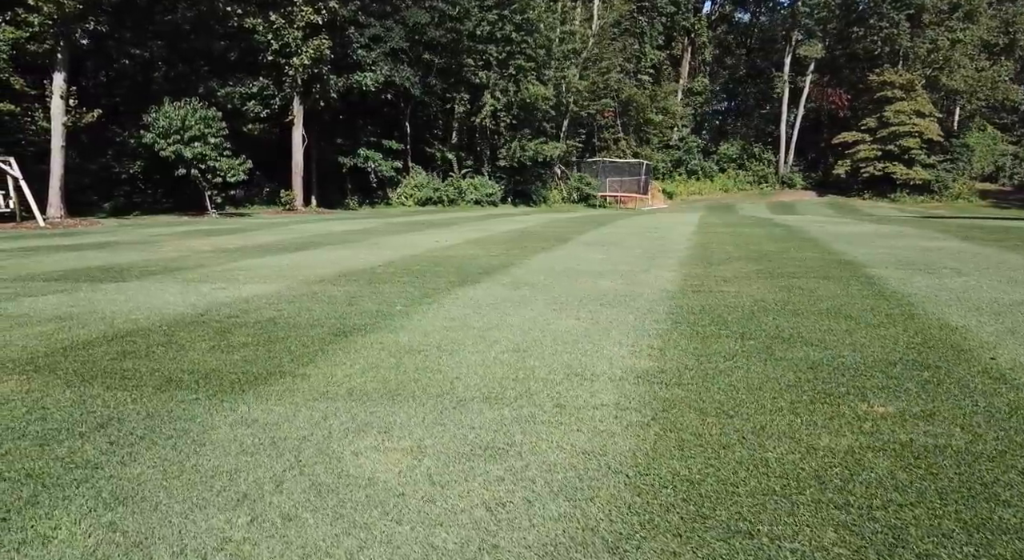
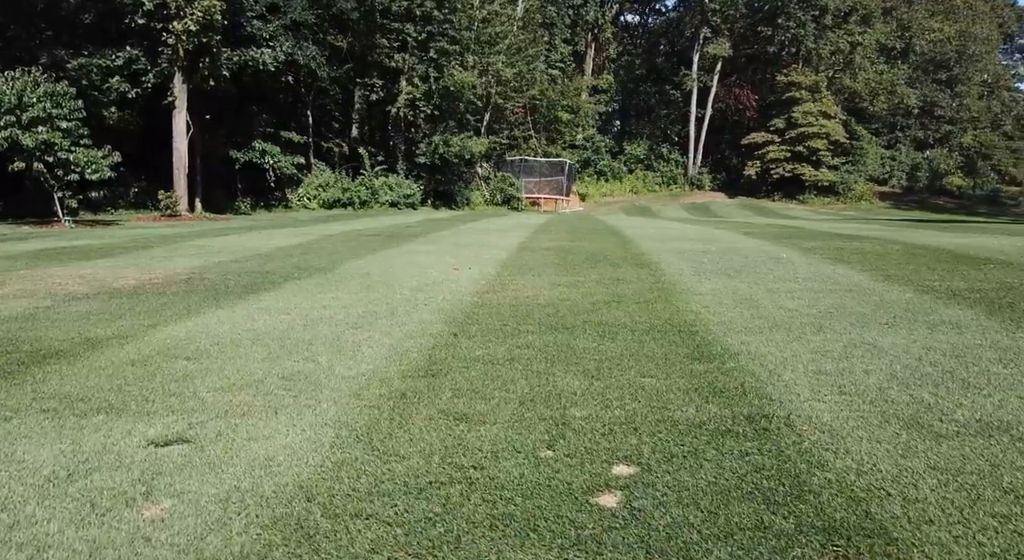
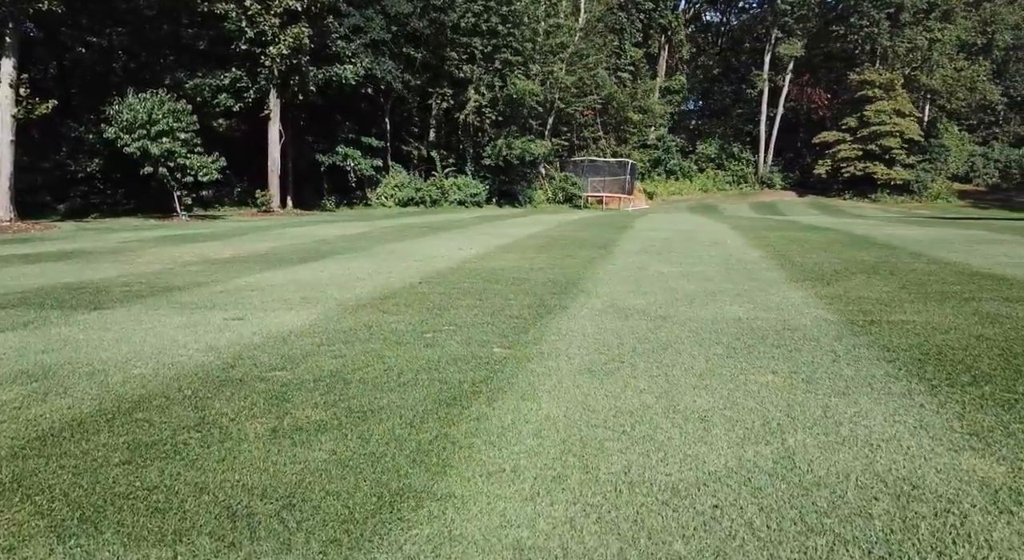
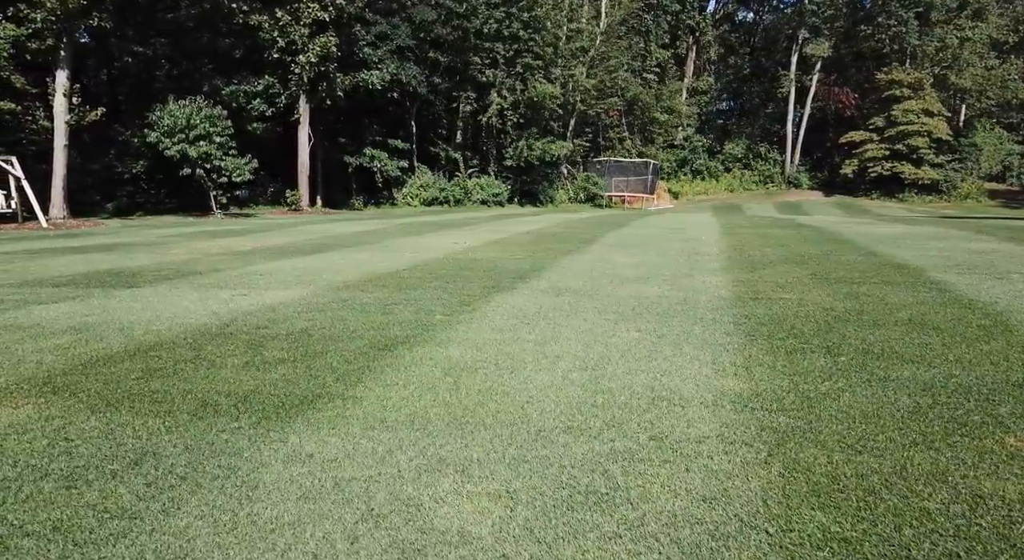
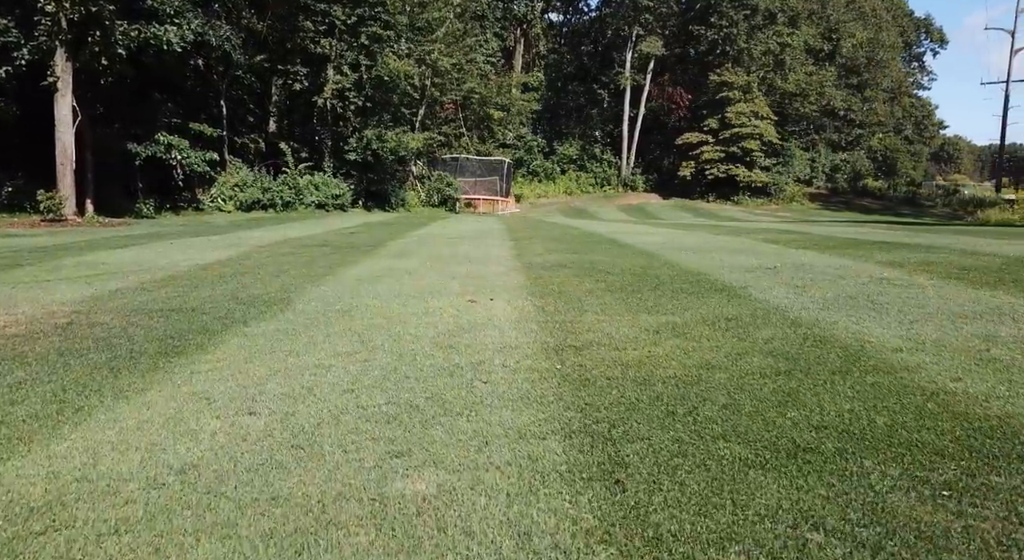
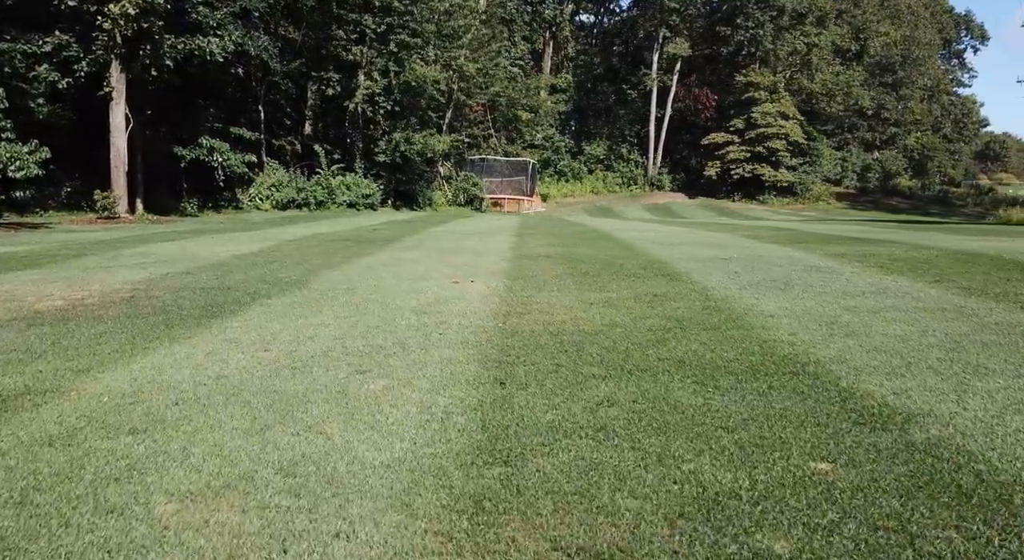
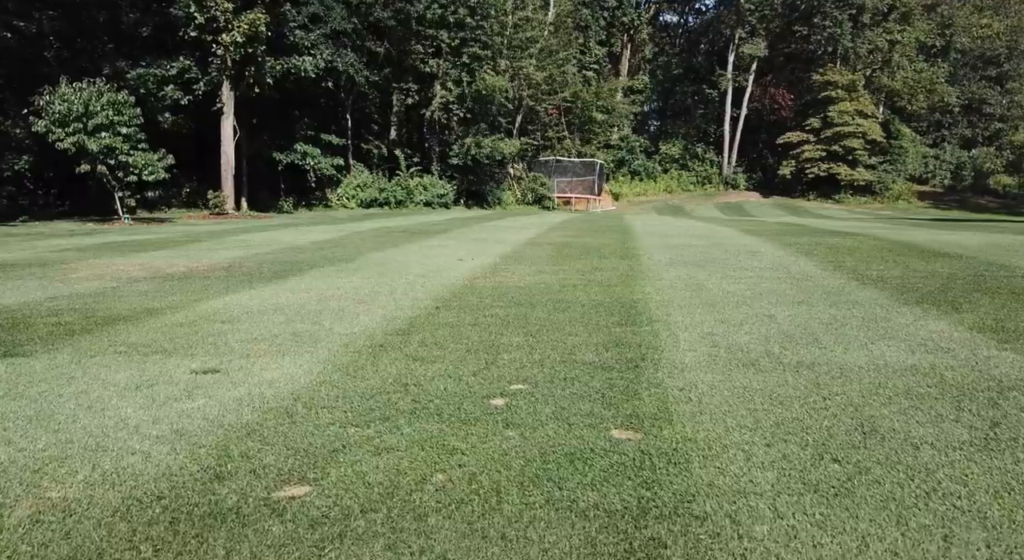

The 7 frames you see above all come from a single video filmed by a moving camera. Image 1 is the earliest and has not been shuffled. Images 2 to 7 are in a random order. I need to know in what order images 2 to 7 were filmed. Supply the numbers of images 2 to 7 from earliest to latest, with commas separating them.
4, 3, 7, 2, 6, 5
